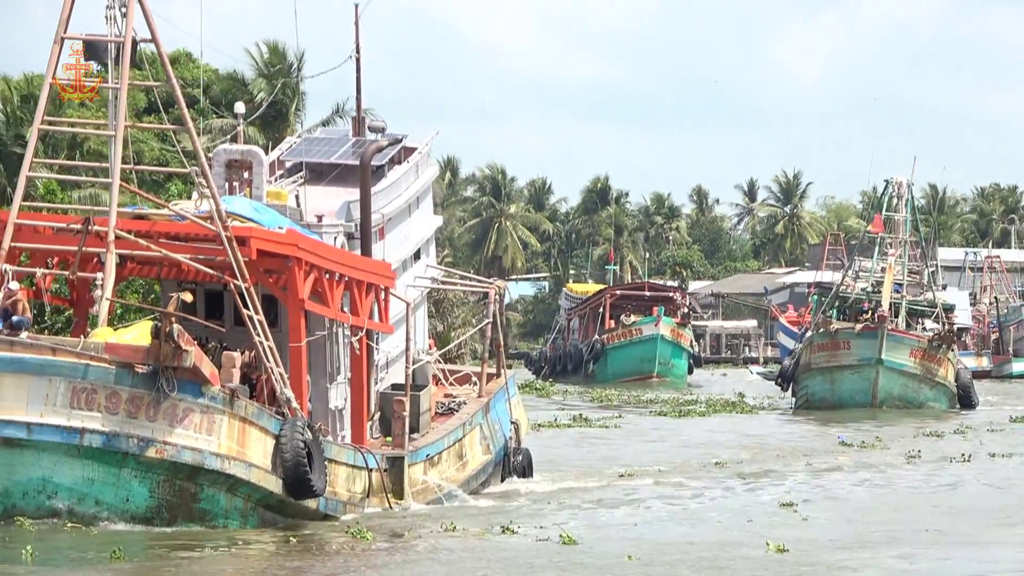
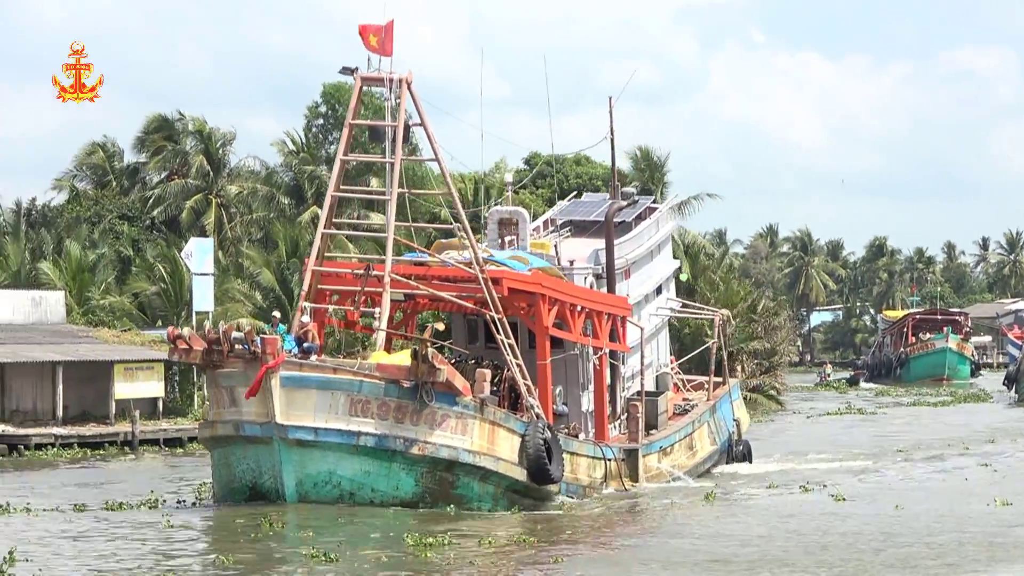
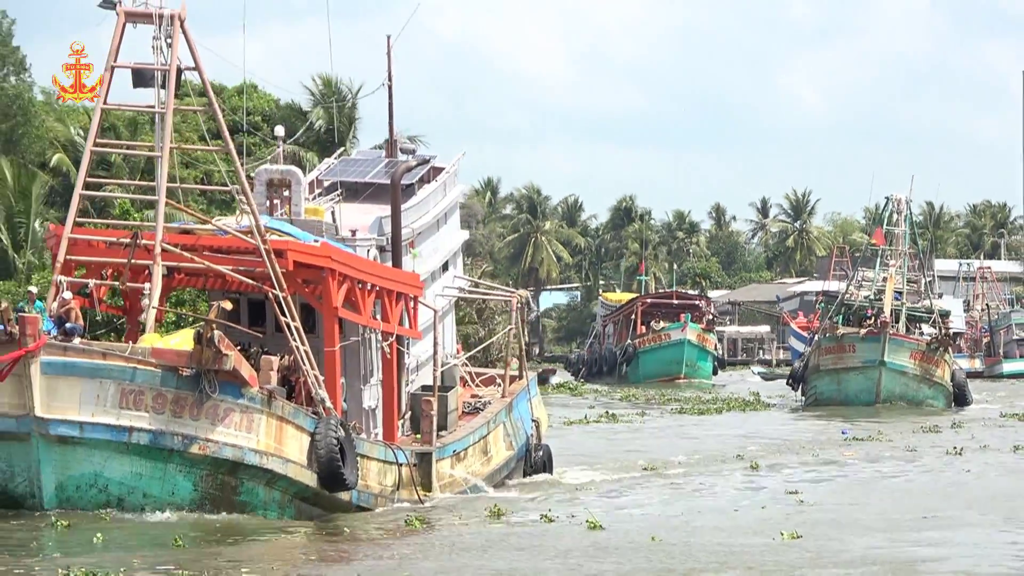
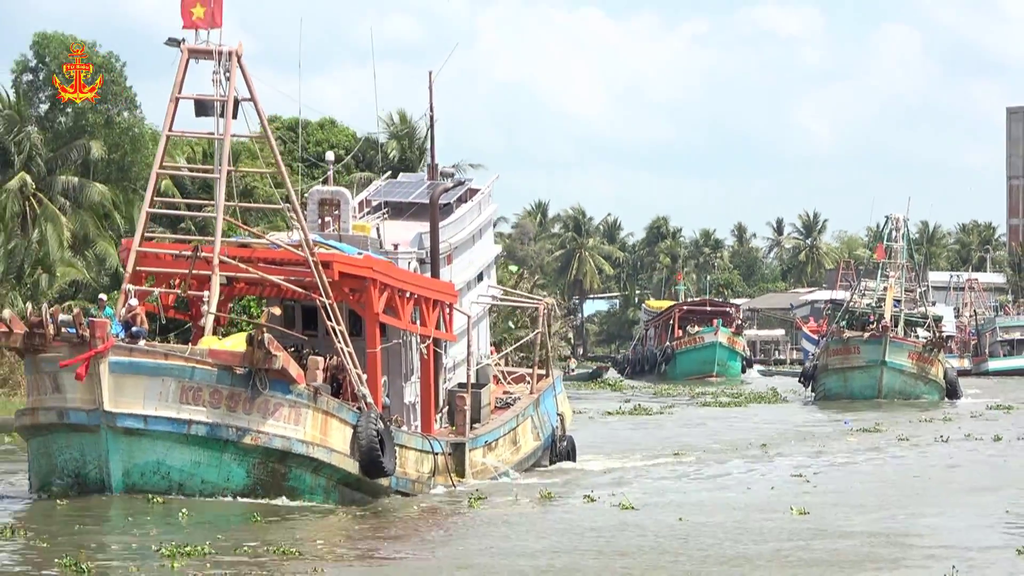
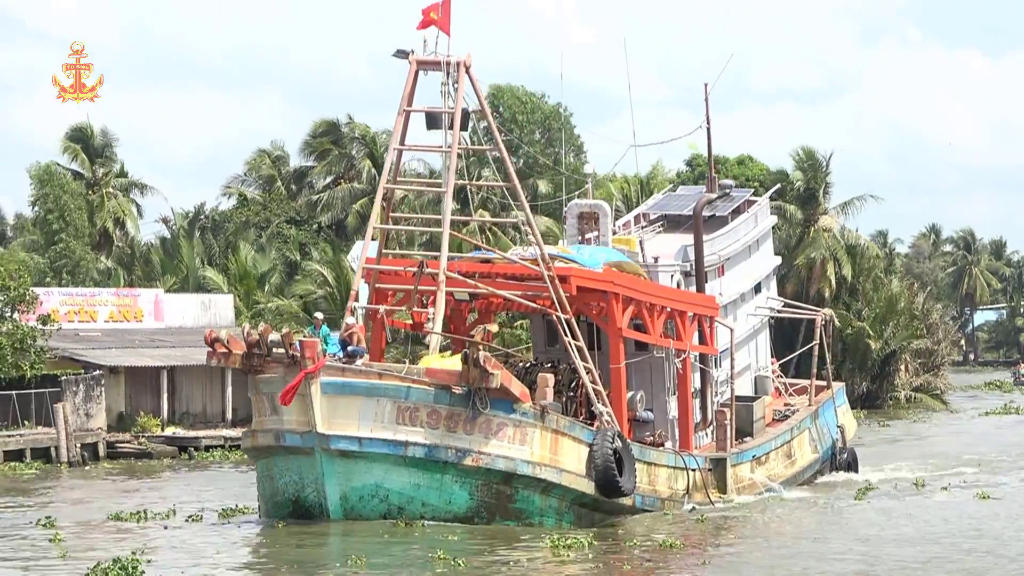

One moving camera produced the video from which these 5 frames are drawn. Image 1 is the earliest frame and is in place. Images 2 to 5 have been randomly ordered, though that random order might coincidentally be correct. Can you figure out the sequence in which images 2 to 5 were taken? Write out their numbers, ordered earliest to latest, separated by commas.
3, 4, 2, 5
